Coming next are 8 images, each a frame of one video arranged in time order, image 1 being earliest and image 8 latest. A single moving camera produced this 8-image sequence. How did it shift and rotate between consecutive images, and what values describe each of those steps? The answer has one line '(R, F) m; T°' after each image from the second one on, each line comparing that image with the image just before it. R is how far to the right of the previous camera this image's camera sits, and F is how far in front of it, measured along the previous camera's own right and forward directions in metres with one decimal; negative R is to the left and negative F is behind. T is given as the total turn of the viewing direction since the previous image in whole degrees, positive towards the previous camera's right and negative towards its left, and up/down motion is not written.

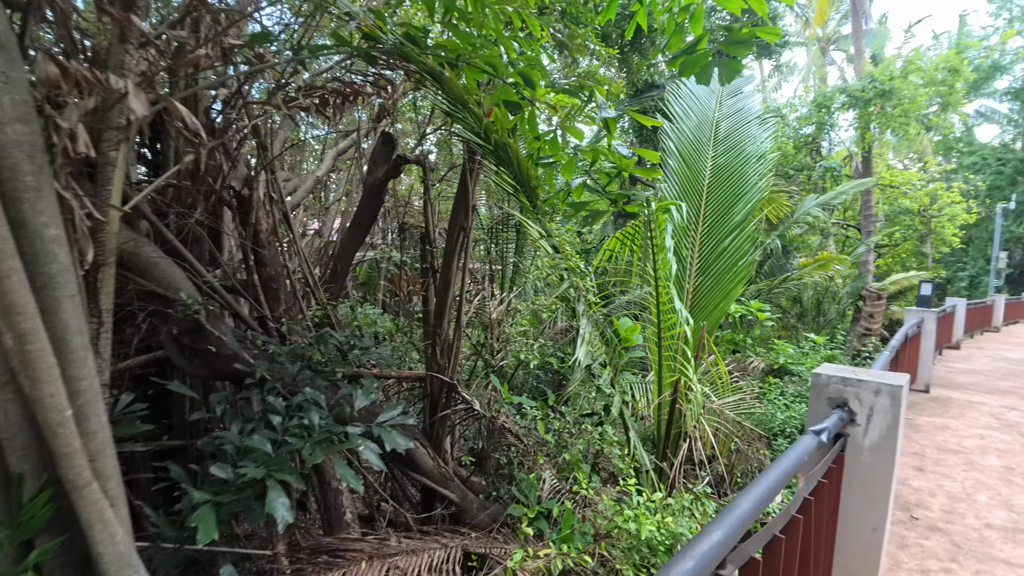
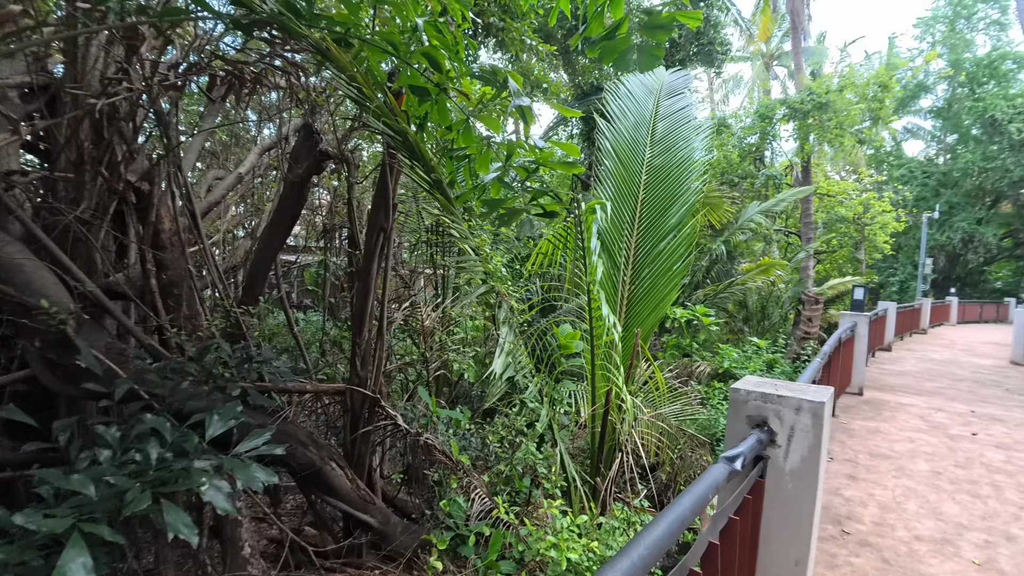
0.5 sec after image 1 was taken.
(+0.3, +0.2) m; +5°
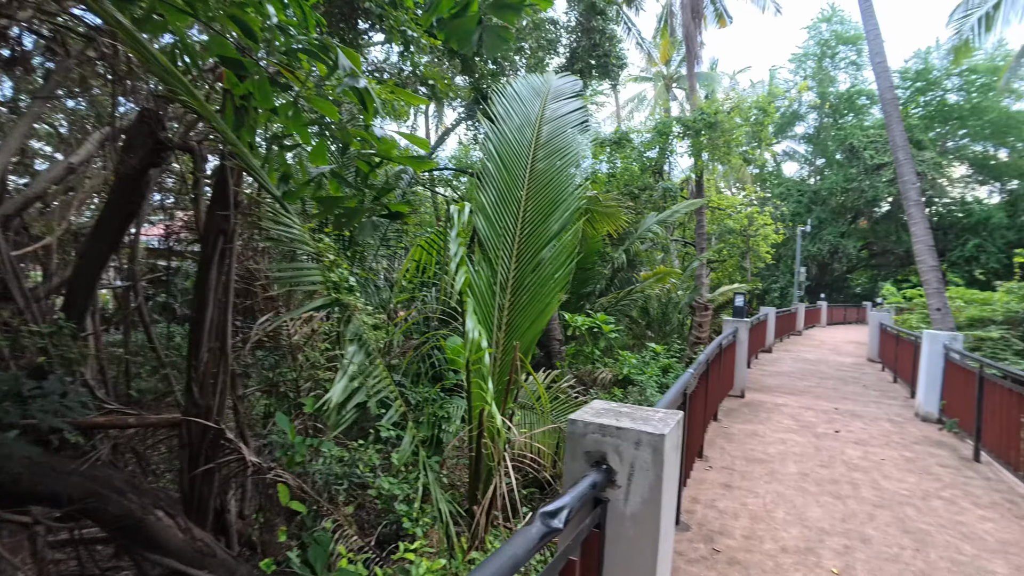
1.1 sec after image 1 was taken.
(+0.3, +0.3) m; +10°
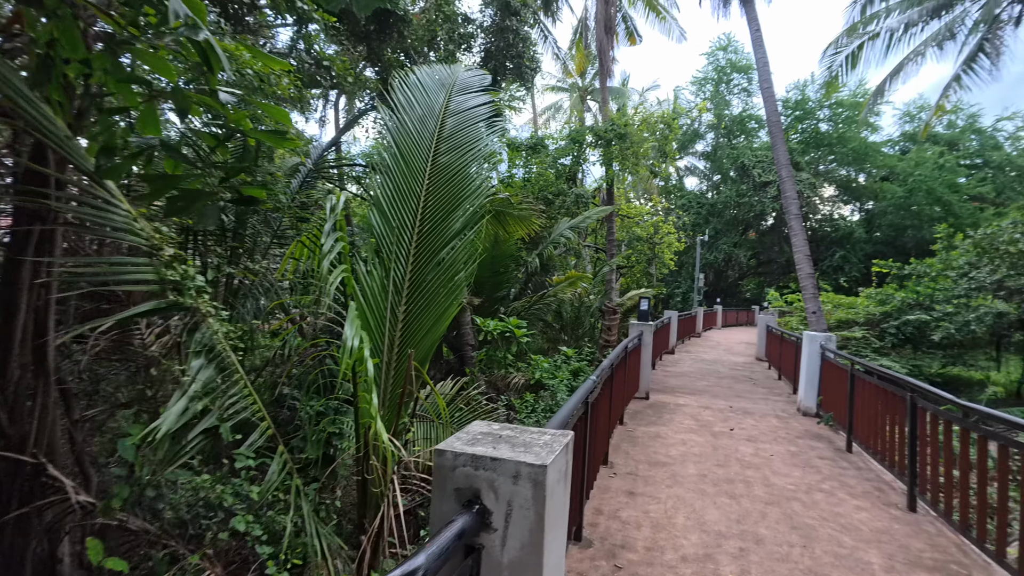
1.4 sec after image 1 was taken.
(+0.1, +0.2) m; +10°
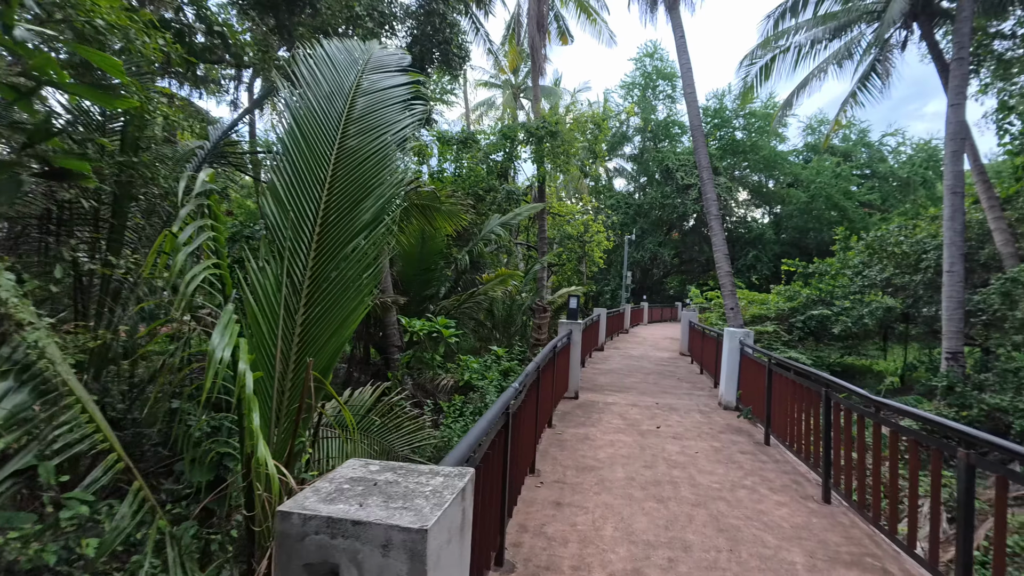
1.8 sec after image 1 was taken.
(+0.1, +0.2) m; +8°
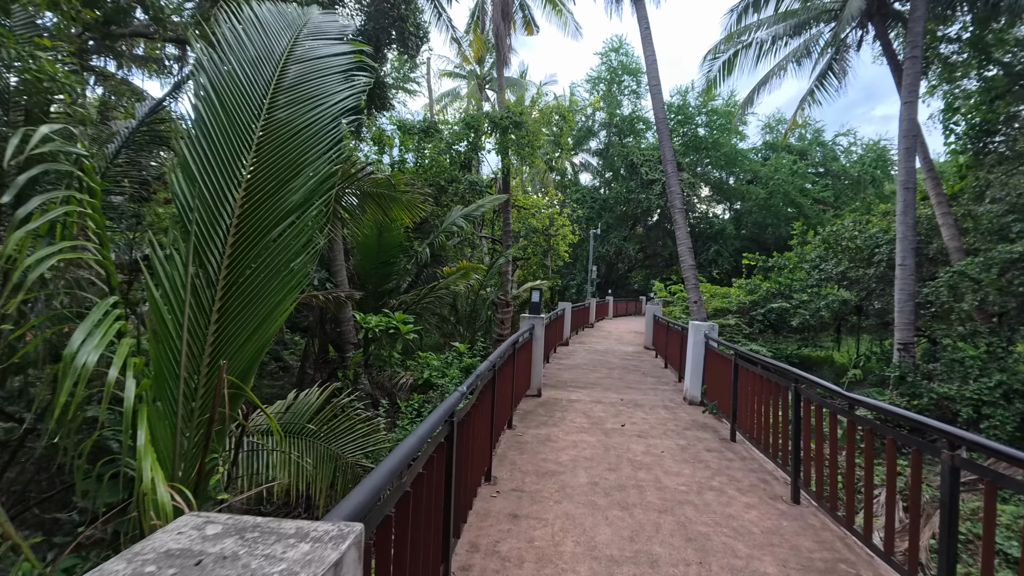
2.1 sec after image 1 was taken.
(+0.1, +0.3) m; +4°
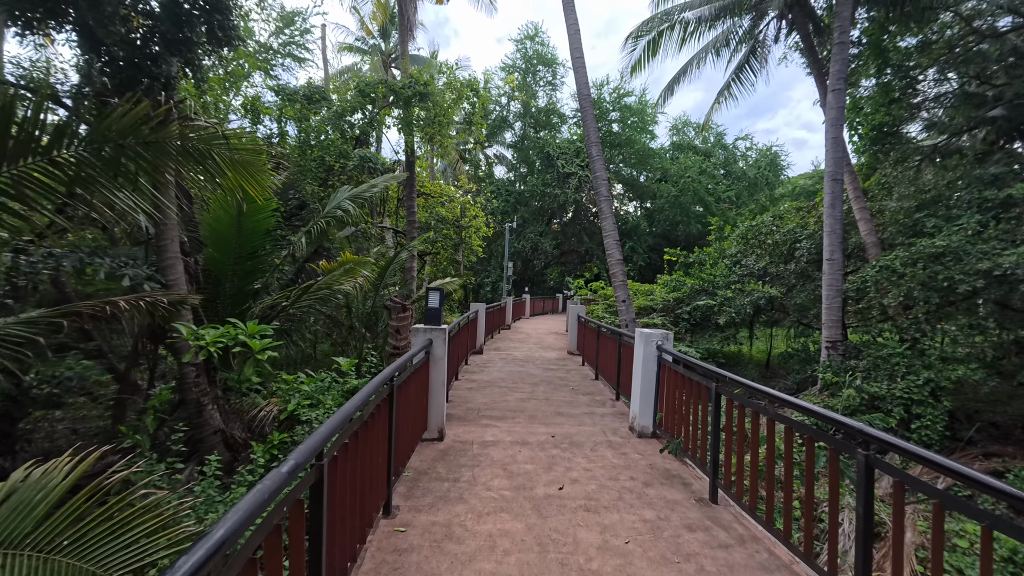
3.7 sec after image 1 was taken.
(+0.2, +1.5) m; +10°
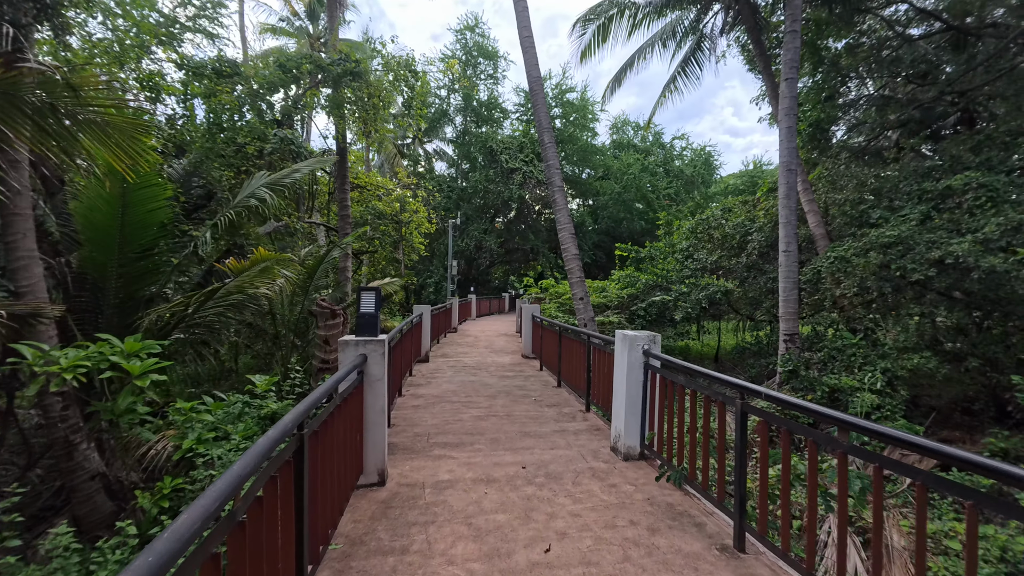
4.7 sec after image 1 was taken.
(-0.1, +0.8) m; +7°
